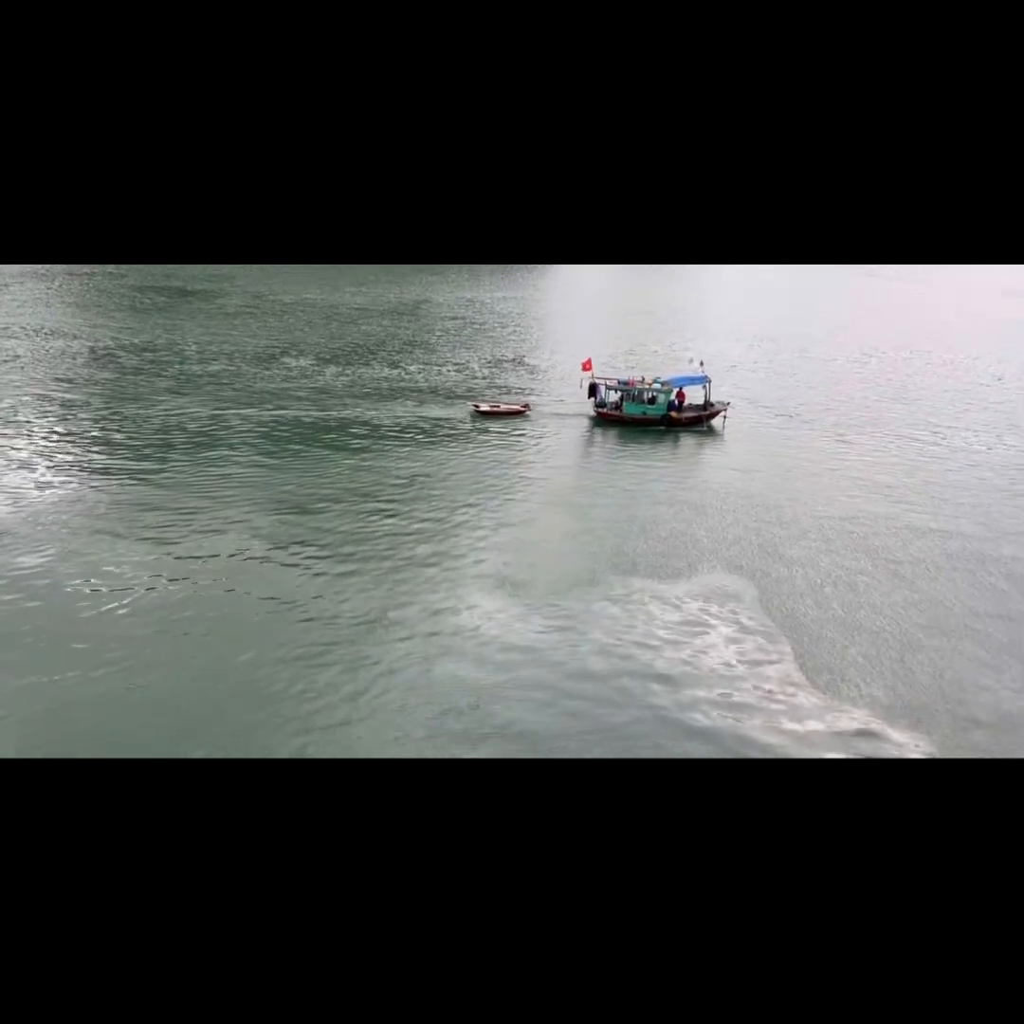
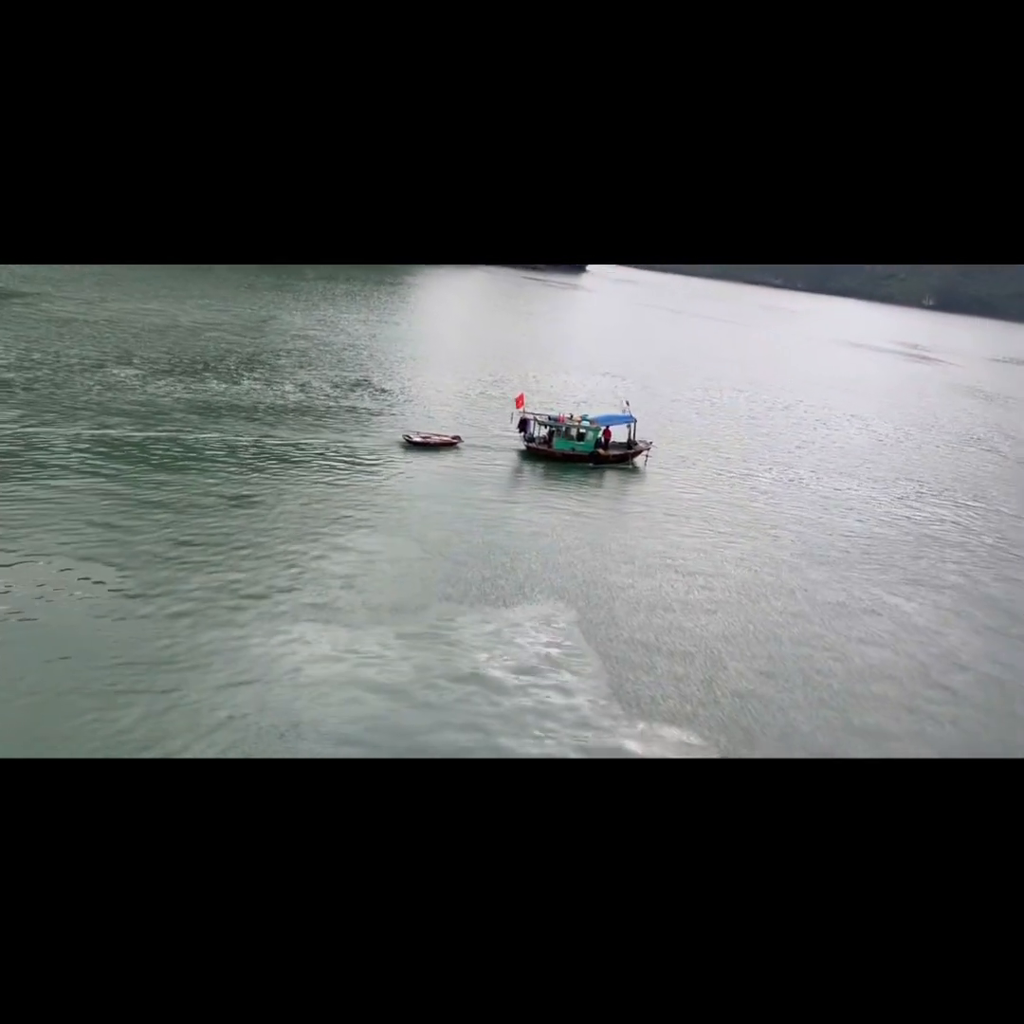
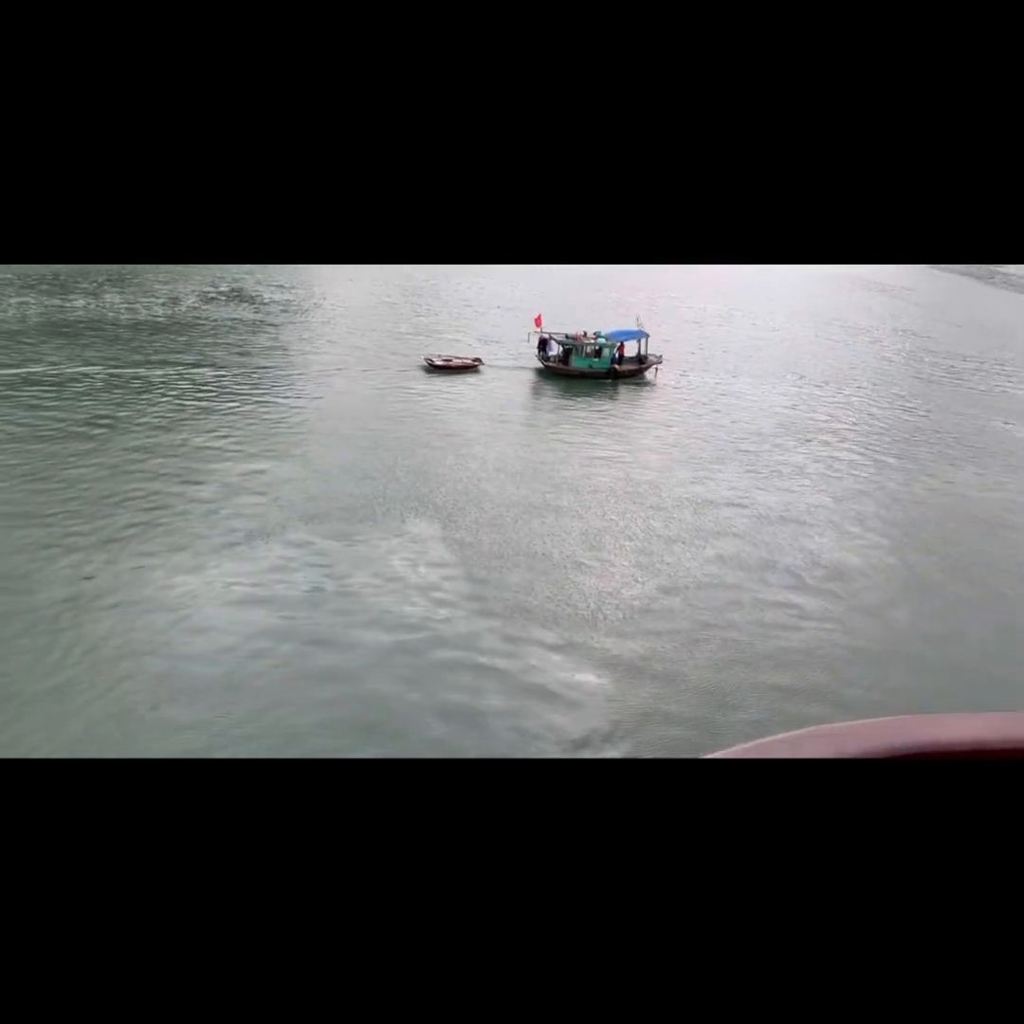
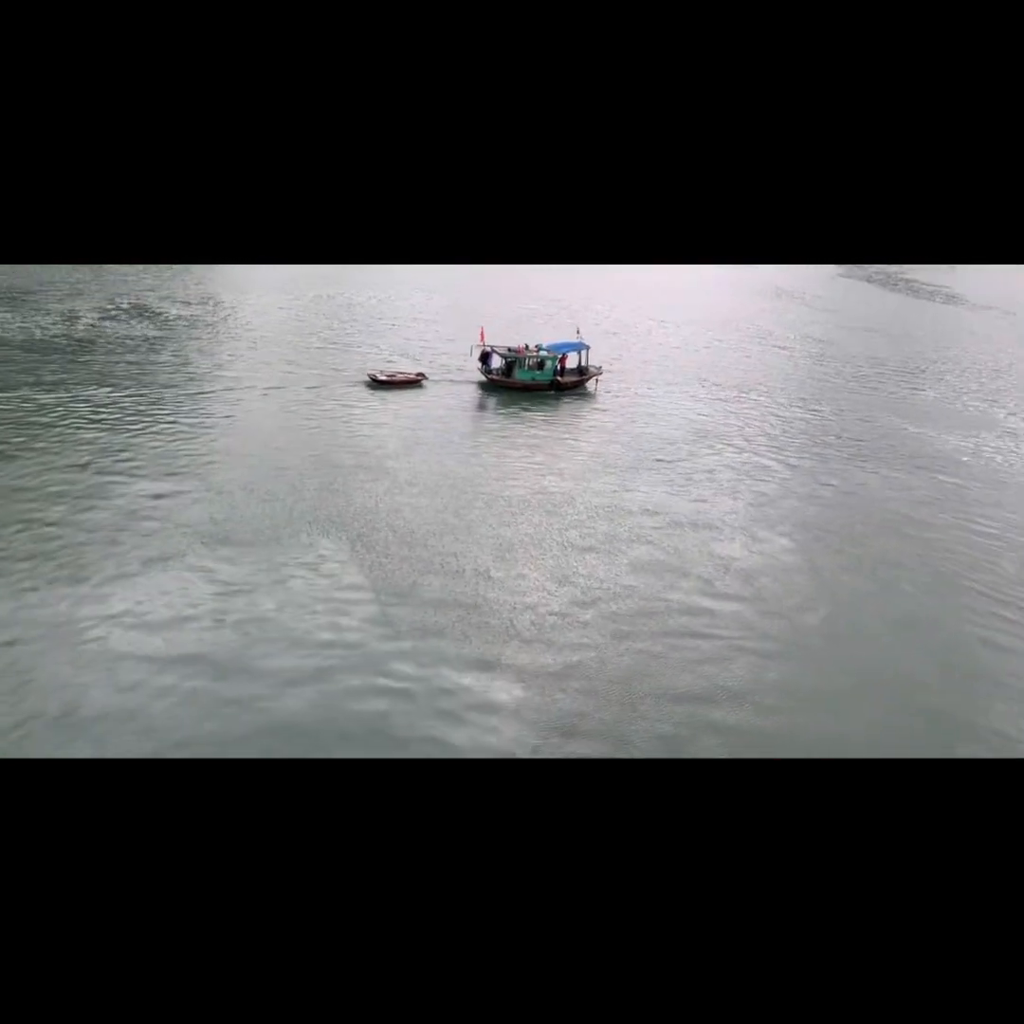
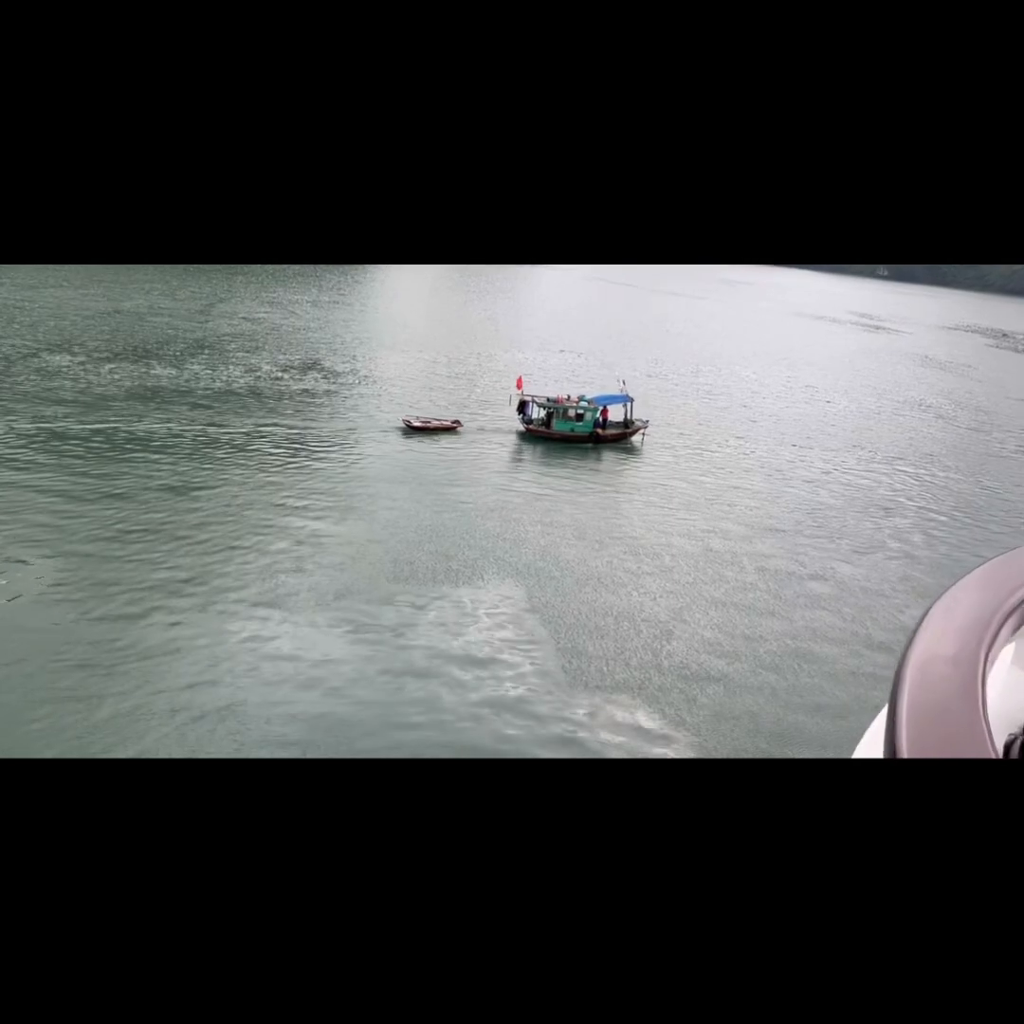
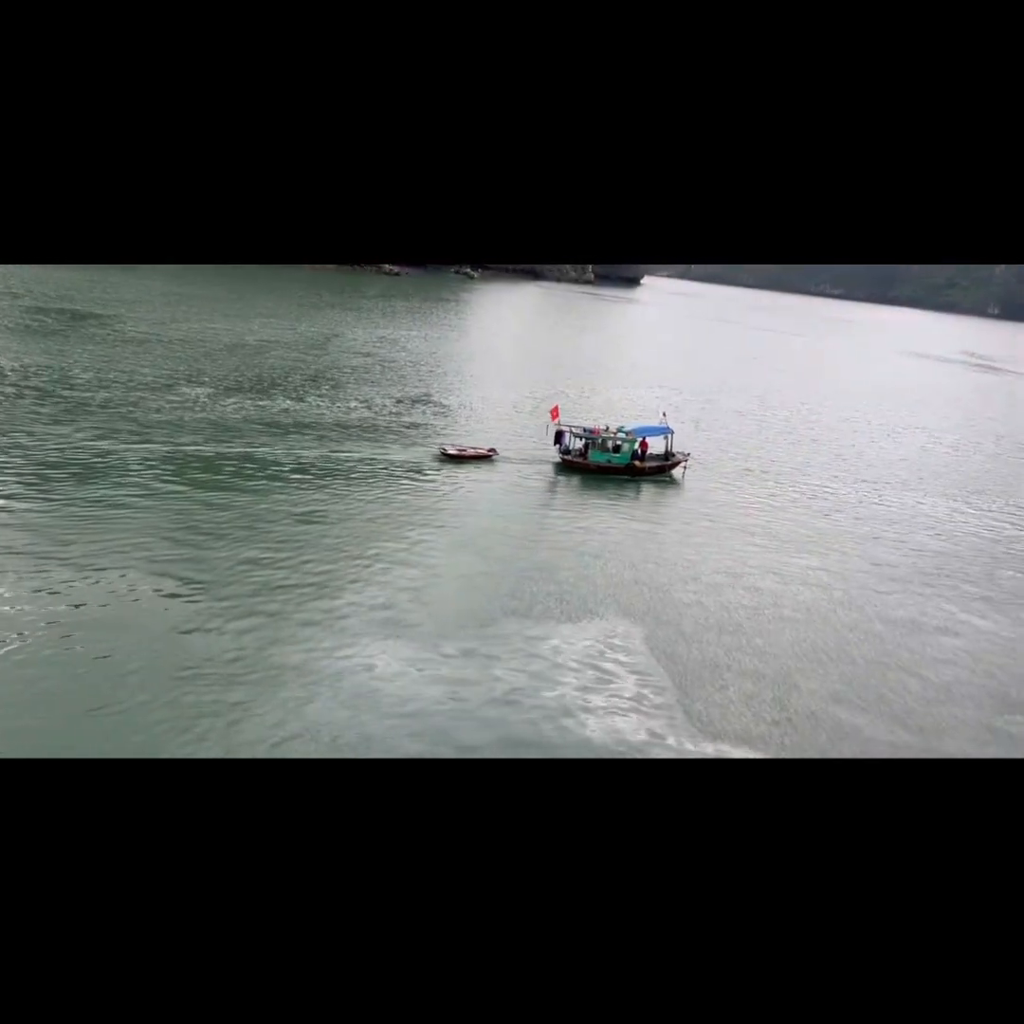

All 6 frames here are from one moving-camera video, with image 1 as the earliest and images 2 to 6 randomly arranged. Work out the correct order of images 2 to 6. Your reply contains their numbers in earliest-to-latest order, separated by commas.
6, 2, 5, 3, 4
